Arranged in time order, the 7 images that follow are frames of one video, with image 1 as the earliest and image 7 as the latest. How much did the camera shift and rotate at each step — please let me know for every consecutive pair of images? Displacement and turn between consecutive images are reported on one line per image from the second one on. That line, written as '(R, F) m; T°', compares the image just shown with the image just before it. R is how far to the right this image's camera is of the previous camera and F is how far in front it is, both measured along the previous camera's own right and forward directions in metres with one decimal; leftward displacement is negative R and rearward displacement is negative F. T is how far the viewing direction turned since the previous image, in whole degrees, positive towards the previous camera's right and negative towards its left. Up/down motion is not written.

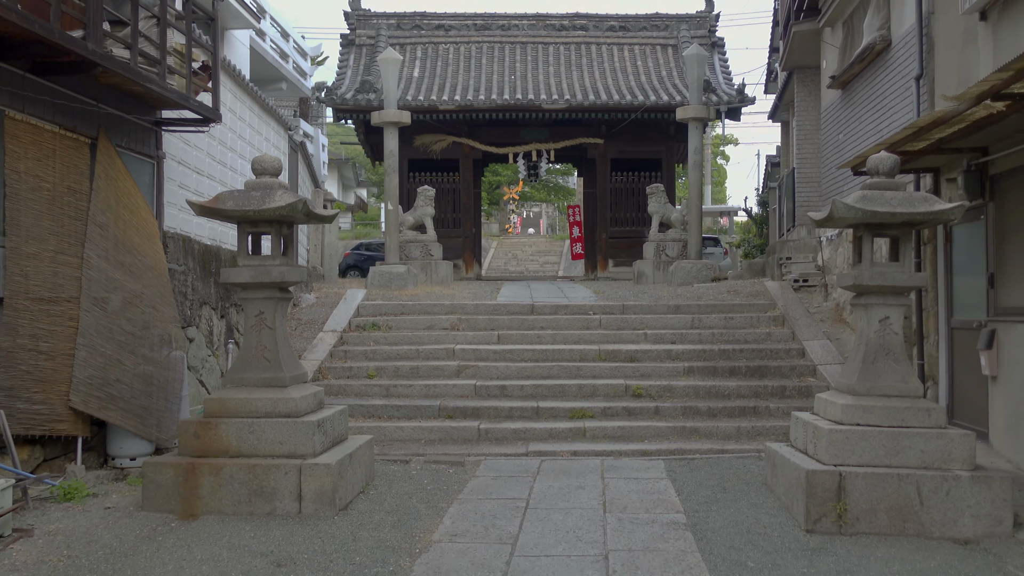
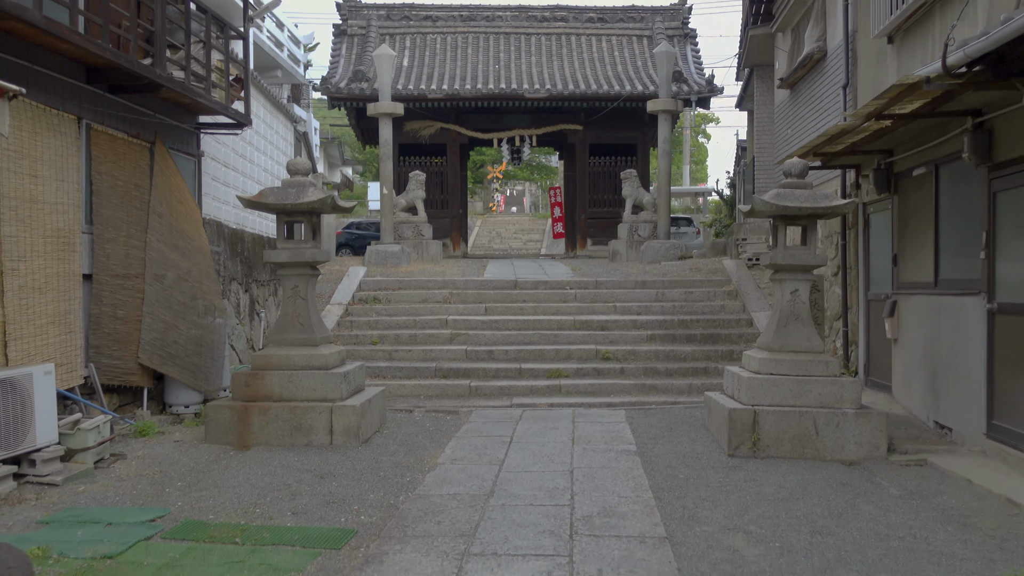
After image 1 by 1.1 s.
(0.0, -1.2) m; +1°
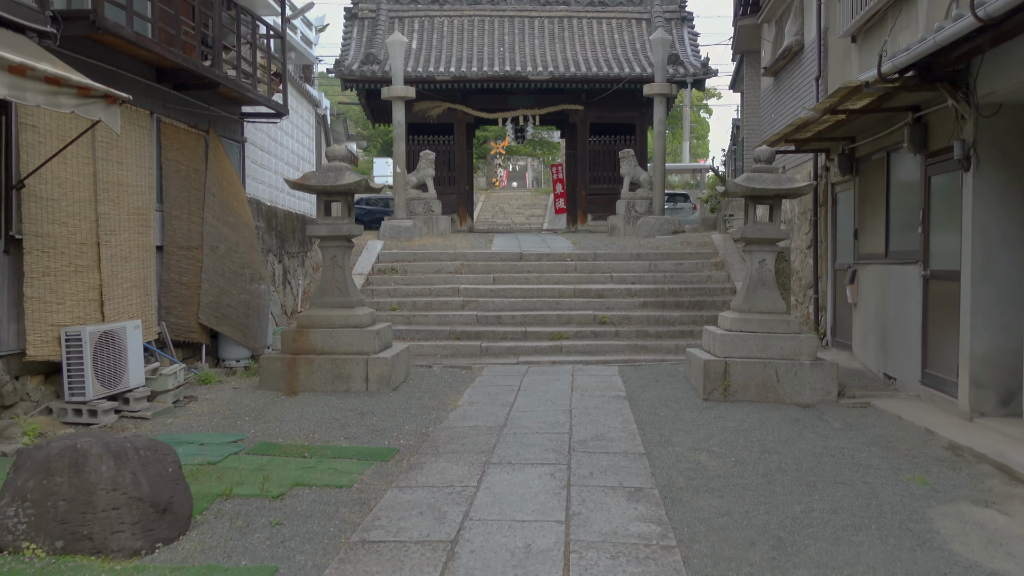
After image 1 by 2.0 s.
(0.0, -1.0) m; 0°
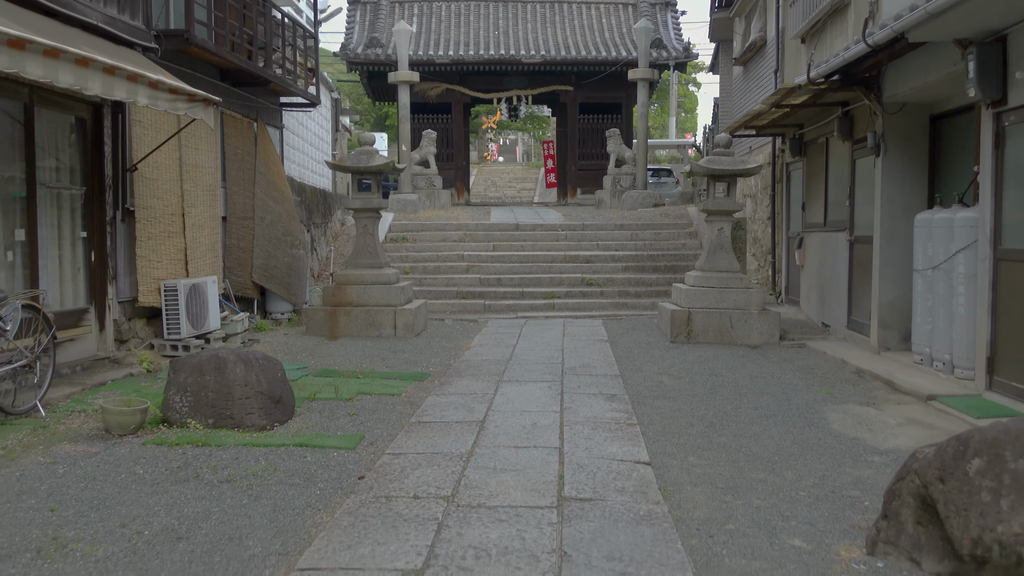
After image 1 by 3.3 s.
(-0.1, -1.4) m; +1°
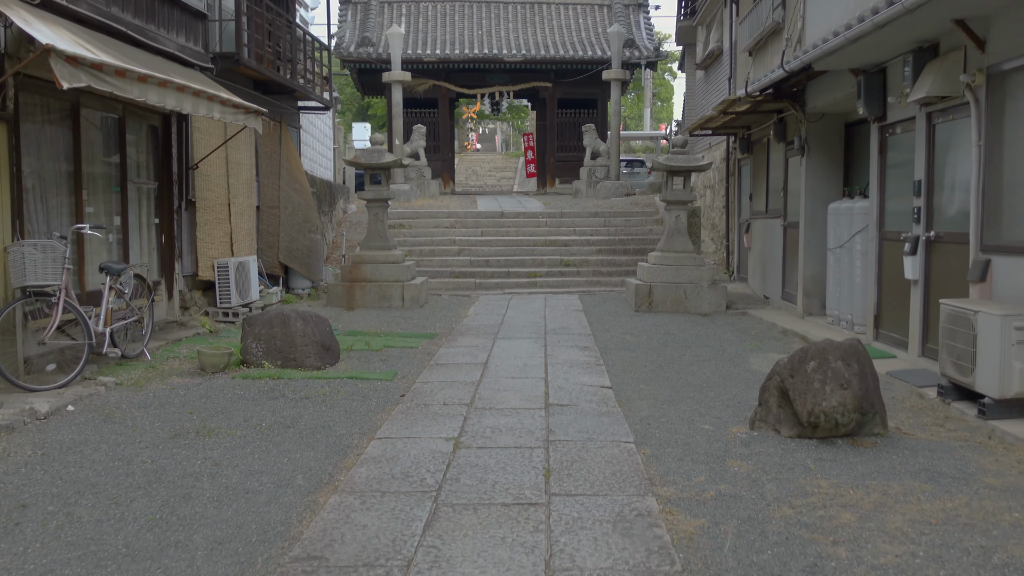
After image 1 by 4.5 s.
(-0.1, -1.5) m; +1°
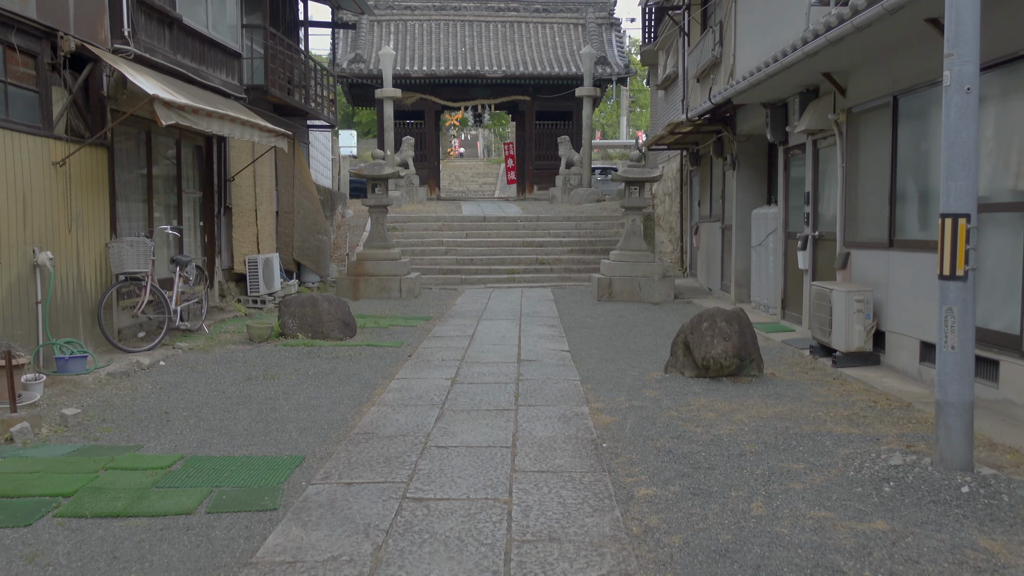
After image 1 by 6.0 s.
(0.0, -1.7) m; +1°
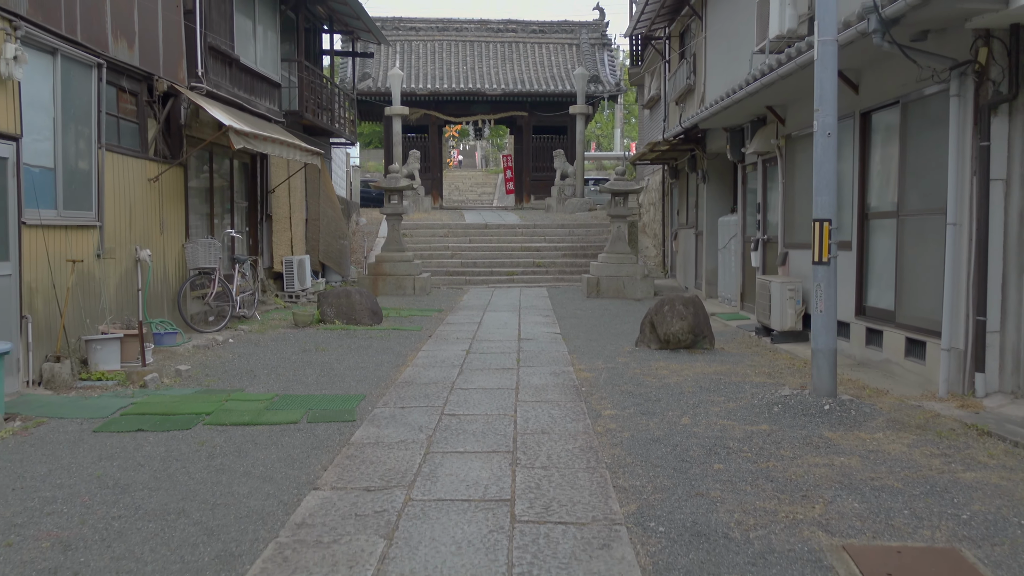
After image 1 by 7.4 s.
(0.0, -1.6) m; 0°
